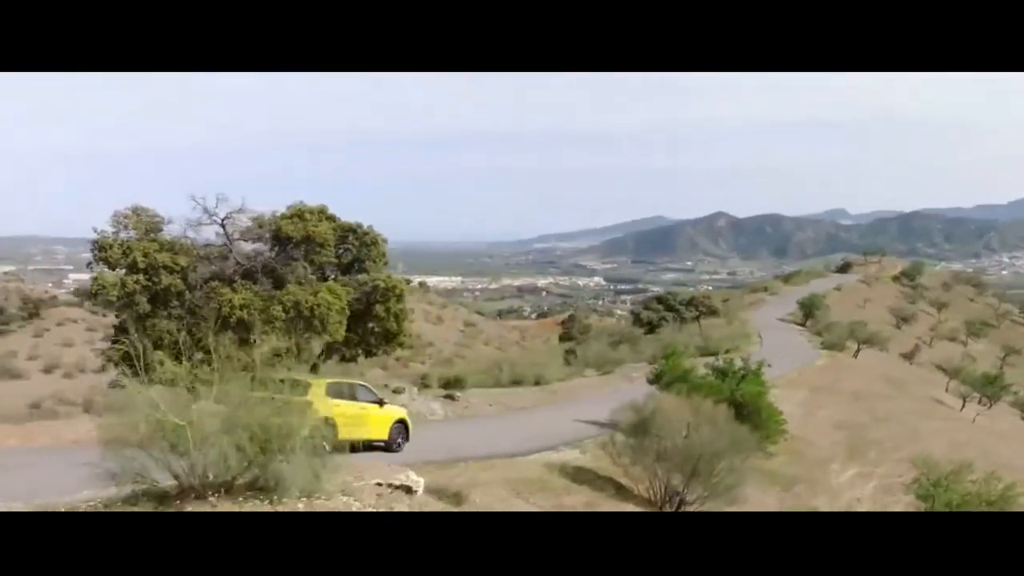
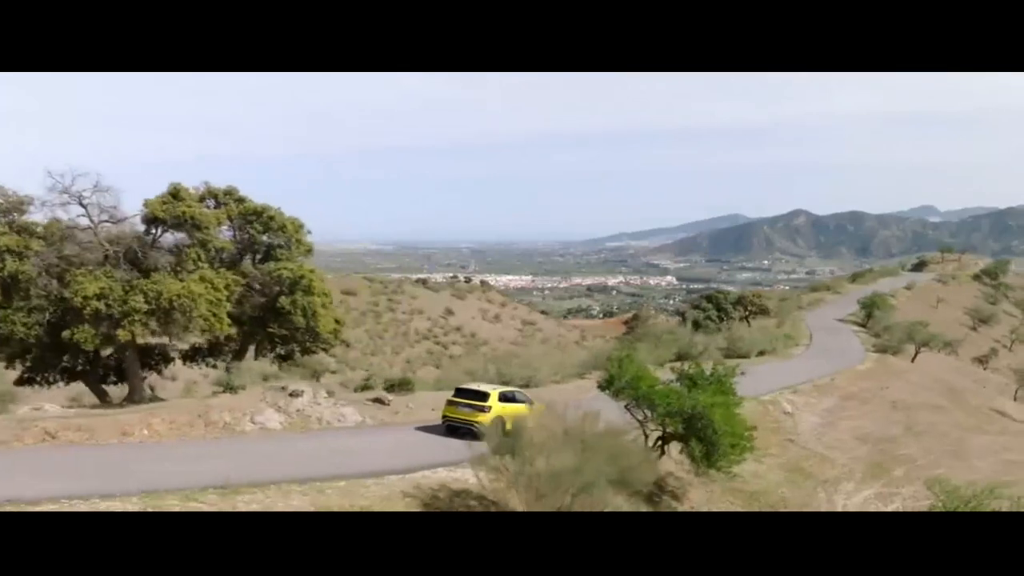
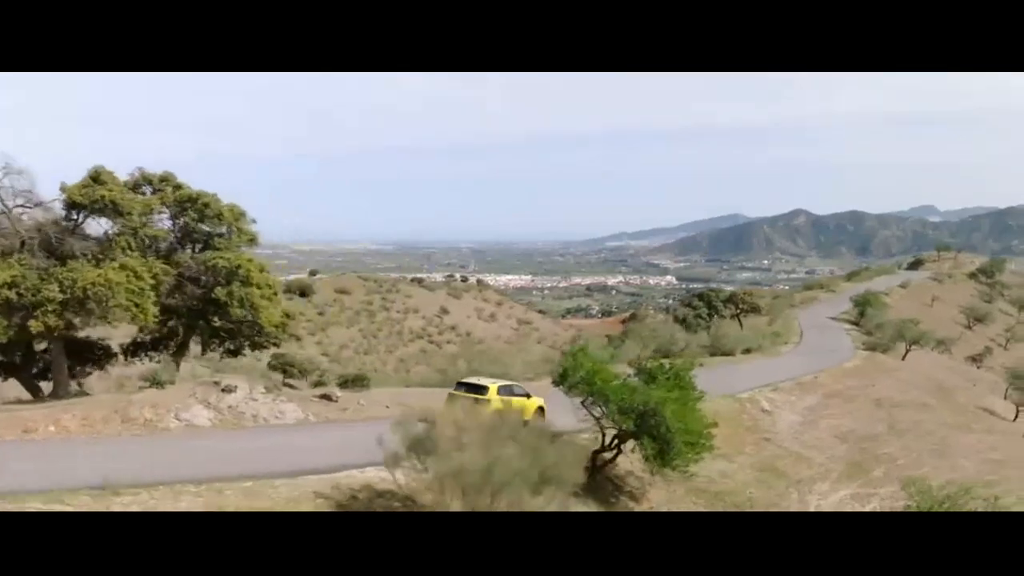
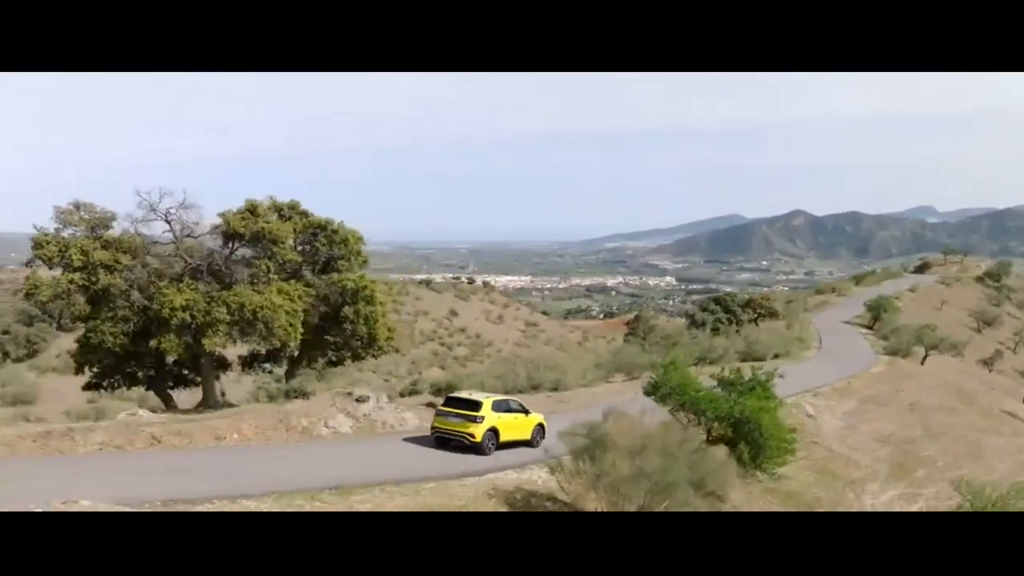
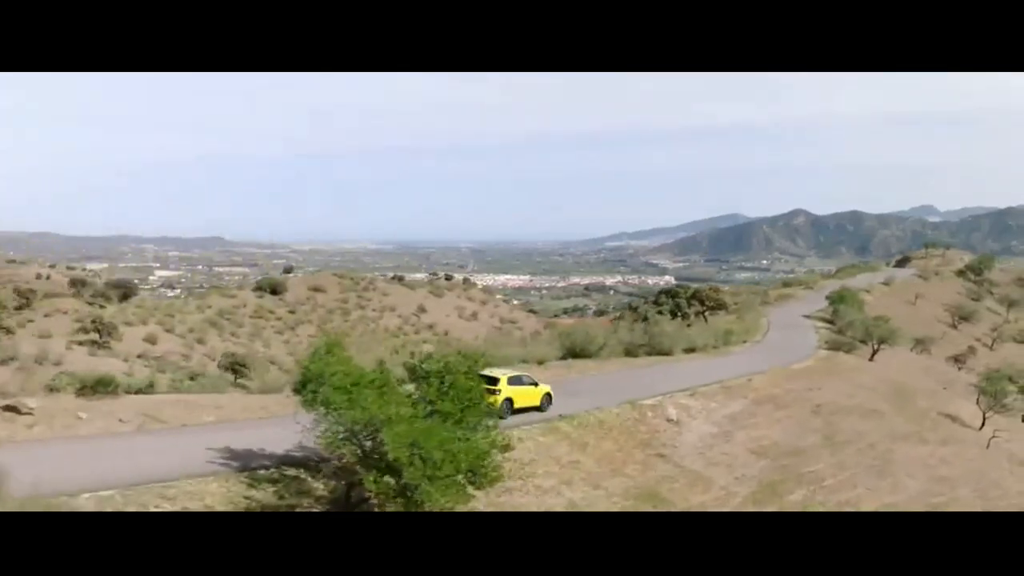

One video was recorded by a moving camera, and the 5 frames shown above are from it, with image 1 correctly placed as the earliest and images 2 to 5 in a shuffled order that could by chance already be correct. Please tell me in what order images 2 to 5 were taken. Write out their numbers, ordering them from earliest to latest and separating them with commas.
4, 2, 3, 5
